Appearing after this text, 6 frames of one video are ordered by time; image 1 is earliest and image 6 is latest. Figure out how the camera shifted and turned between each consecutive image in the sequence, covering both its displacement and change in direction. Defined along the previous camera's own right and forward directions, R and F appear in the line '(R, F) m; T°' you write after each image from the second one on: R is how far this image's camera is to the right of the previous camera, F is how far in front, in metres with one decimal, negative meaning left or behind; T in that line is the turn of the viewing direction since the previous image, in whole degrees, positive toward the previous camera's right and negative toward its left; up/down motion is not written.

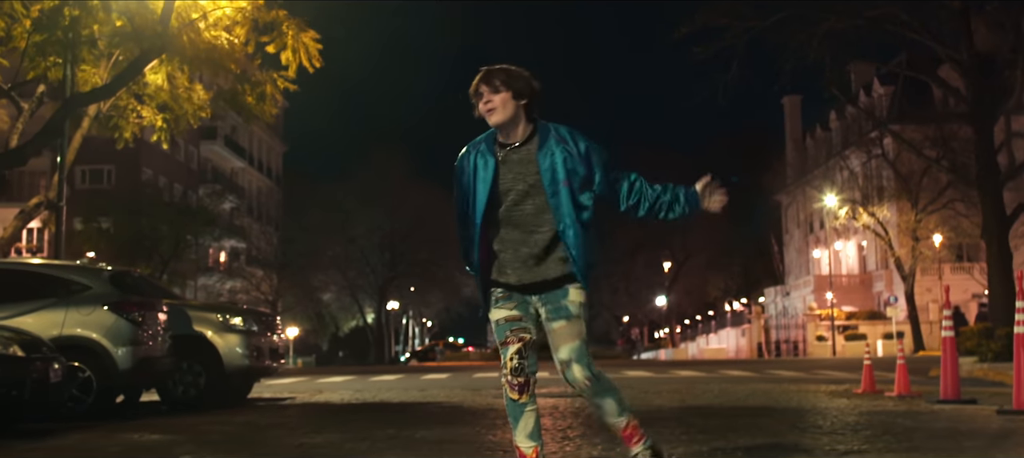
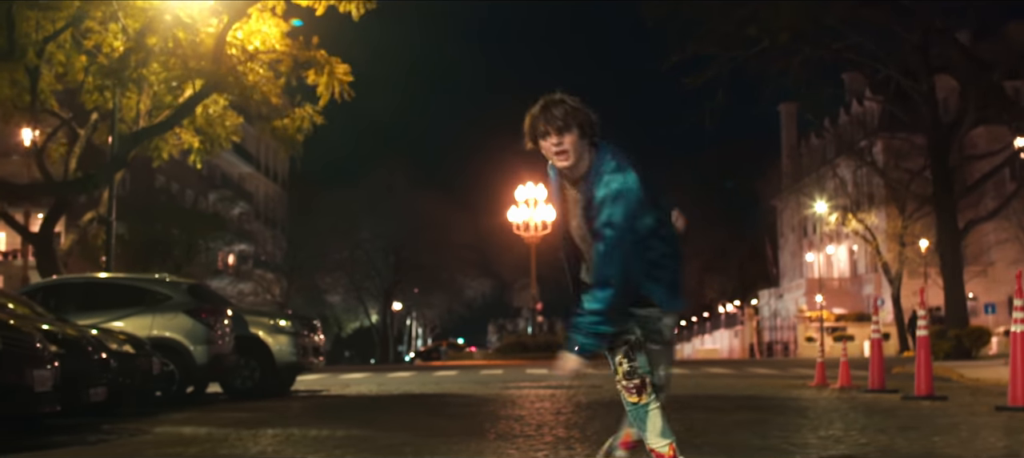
(-0.1, -2.3) m; 0°
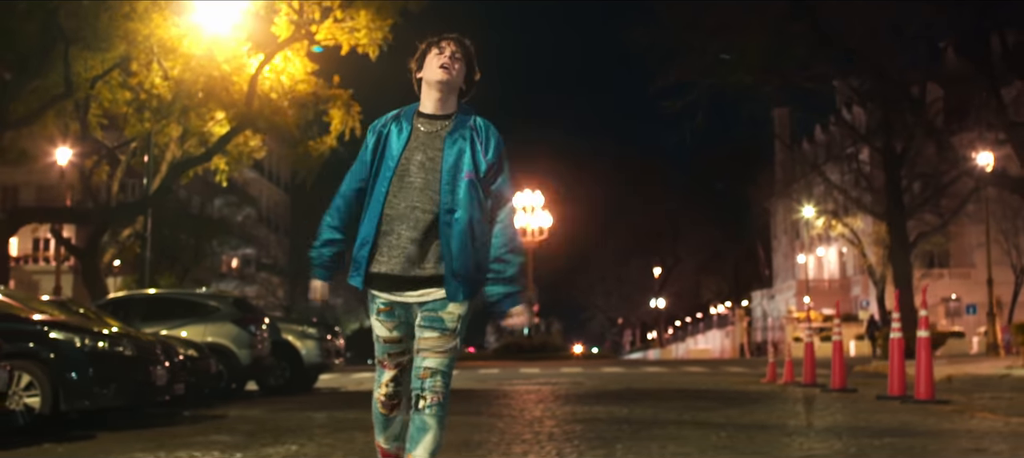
(+0.1, -2.5) m; 0°
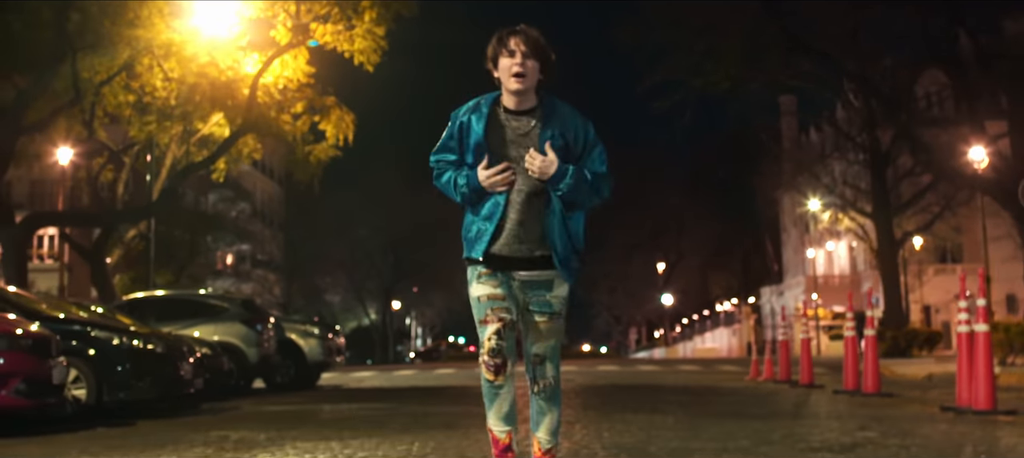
(+0.1, -0.7) m; 0°
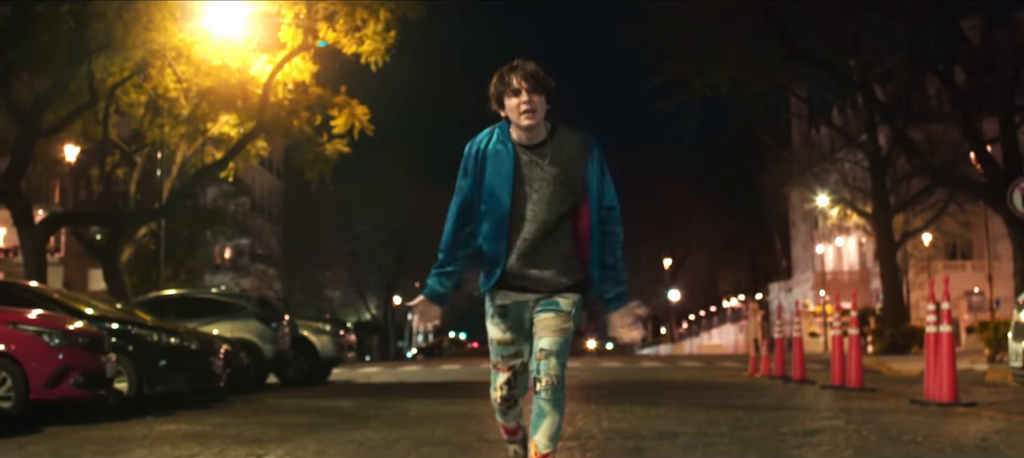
(0.0, -0.5) m; 0°
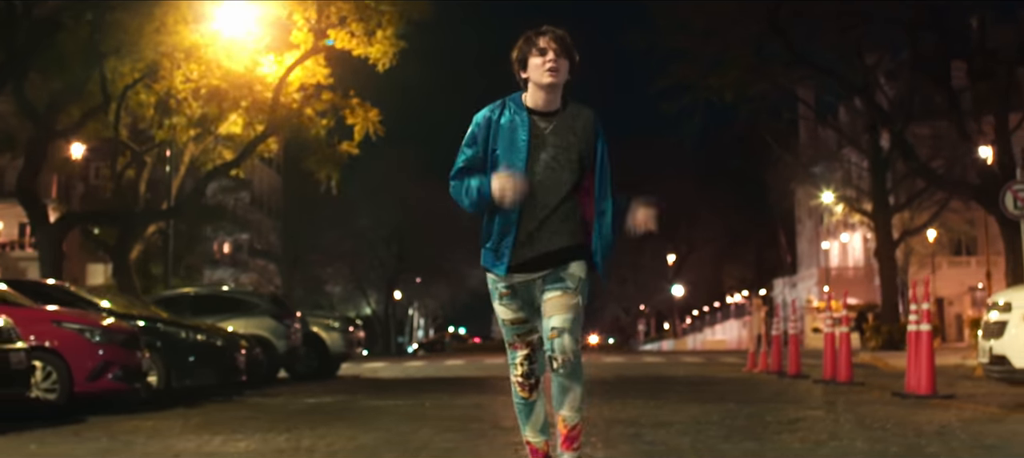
(0.0, -0.4) m; 0°
